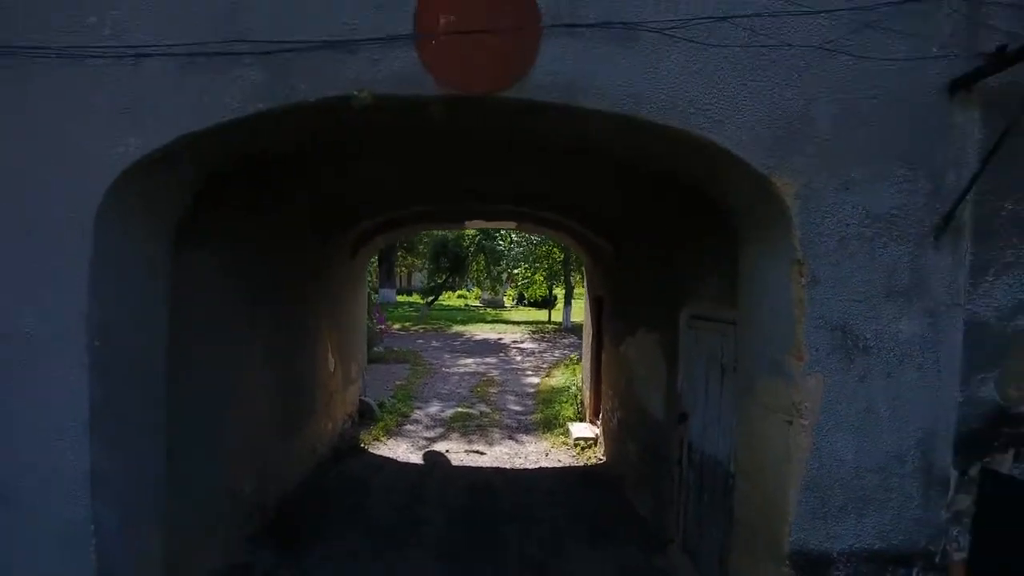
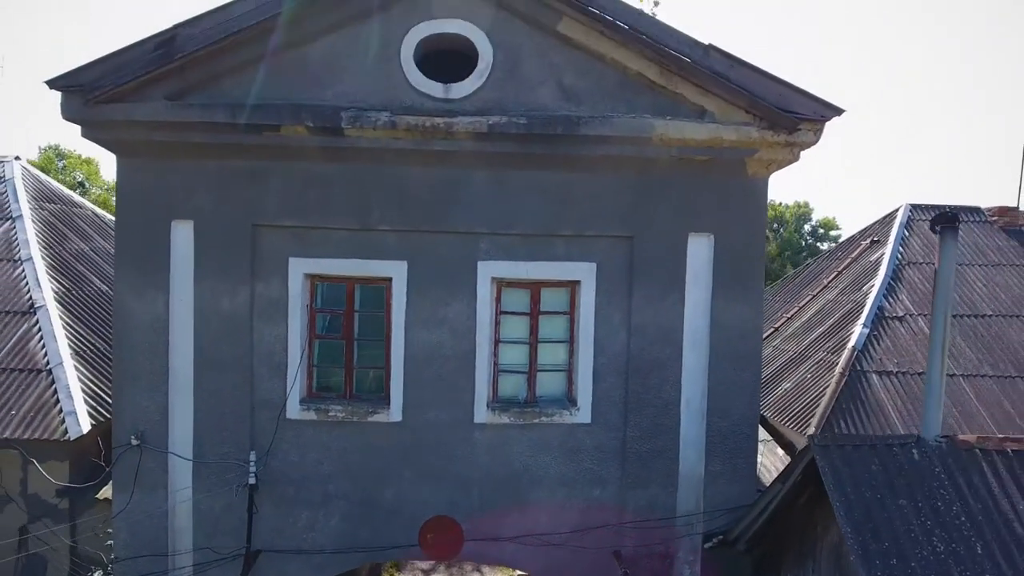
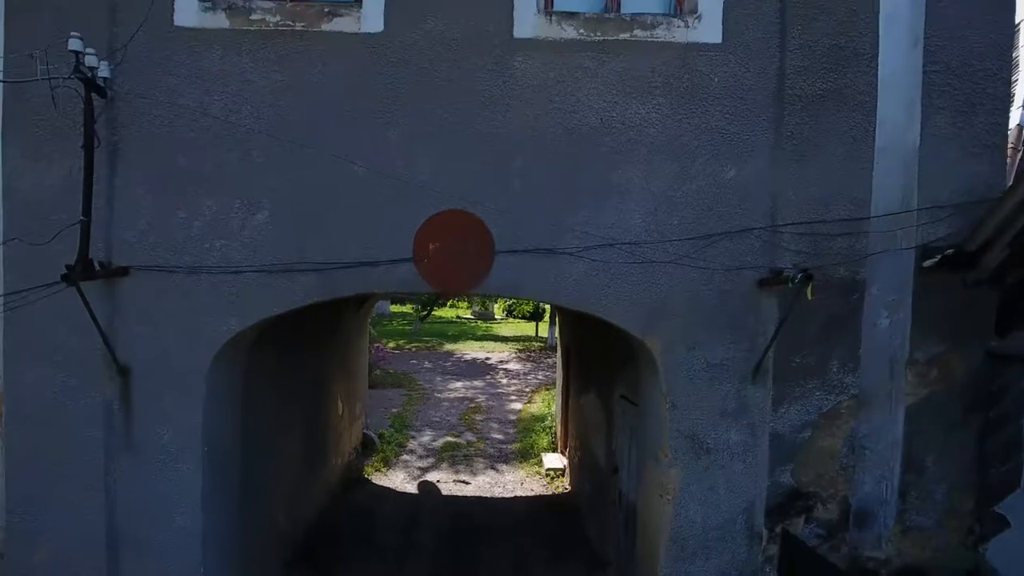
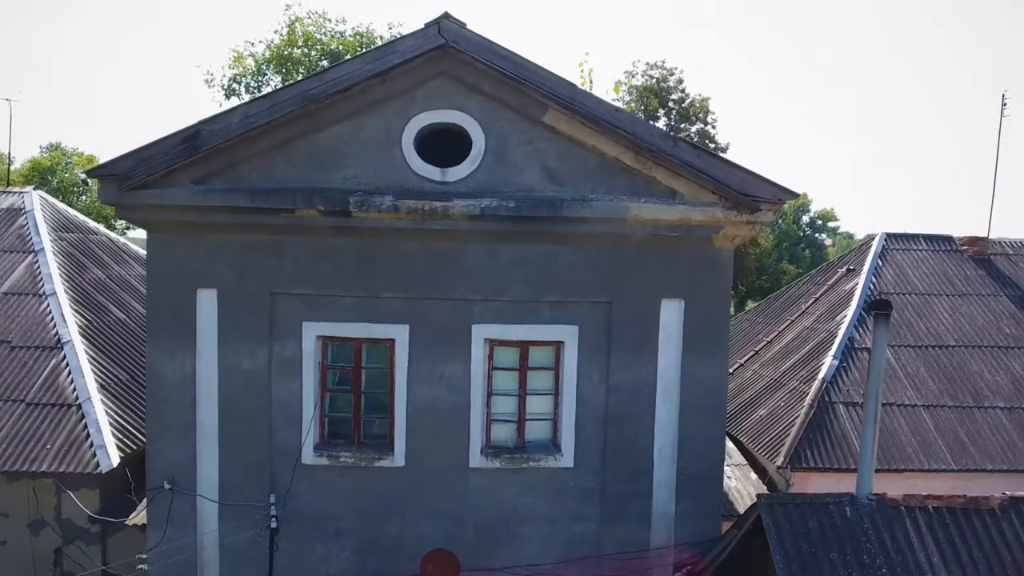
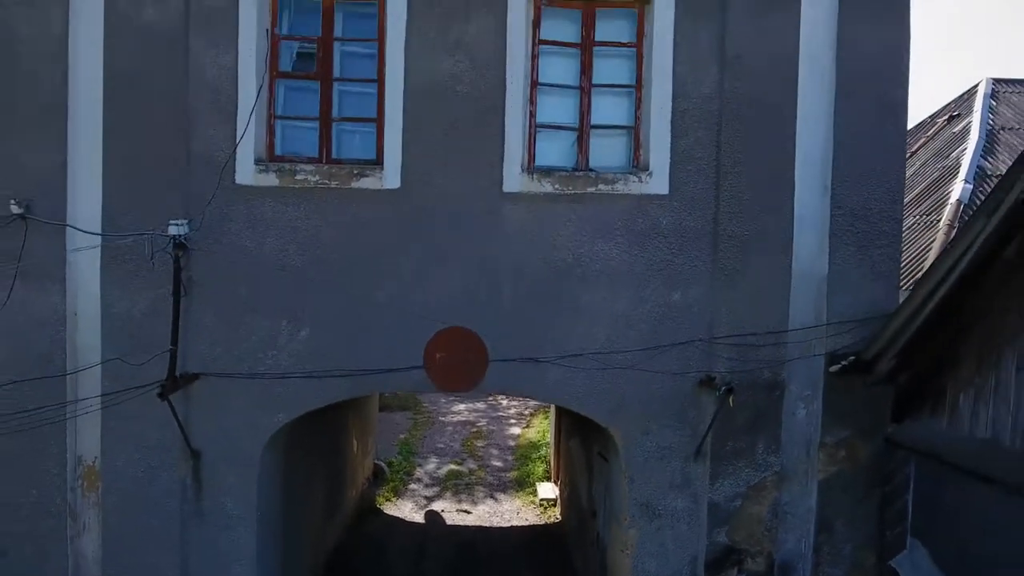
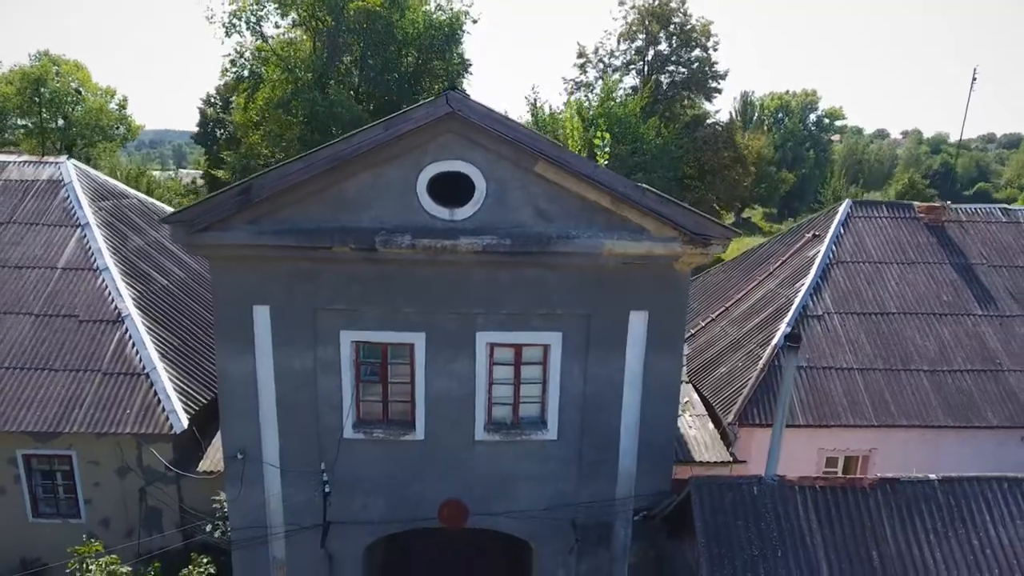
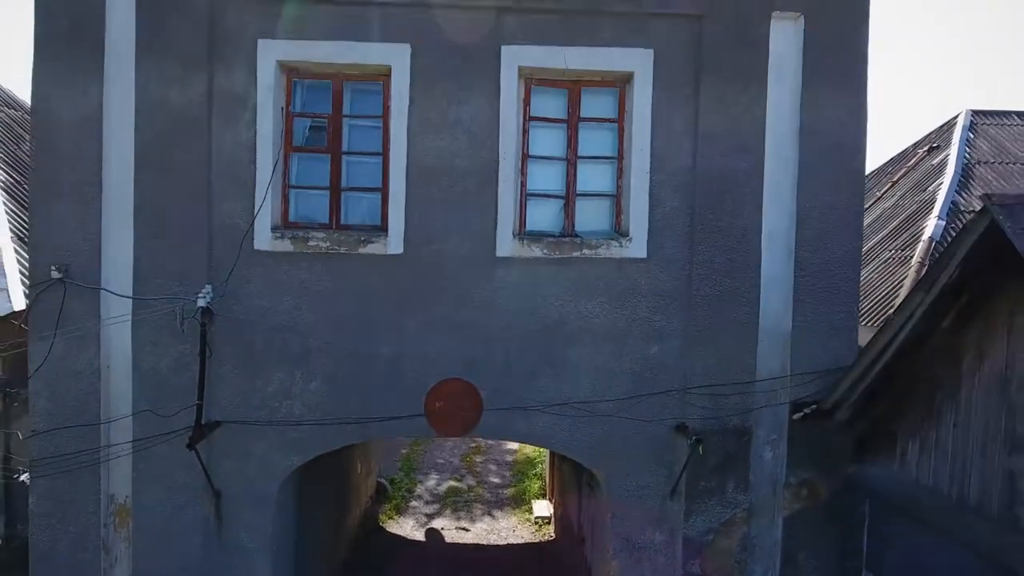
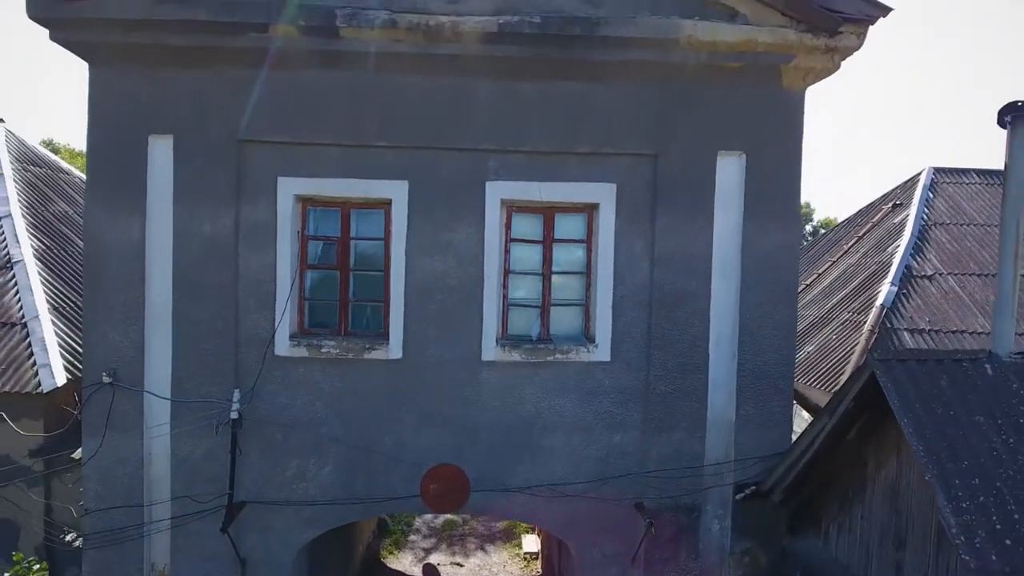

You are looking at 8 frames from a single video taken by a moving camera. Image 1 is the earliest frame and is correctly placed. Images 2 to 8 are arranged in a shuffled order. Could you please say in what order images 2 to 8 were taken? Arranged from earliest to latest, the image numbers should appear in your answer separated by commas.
3, 5, 7, 8, 2, 4, 6
